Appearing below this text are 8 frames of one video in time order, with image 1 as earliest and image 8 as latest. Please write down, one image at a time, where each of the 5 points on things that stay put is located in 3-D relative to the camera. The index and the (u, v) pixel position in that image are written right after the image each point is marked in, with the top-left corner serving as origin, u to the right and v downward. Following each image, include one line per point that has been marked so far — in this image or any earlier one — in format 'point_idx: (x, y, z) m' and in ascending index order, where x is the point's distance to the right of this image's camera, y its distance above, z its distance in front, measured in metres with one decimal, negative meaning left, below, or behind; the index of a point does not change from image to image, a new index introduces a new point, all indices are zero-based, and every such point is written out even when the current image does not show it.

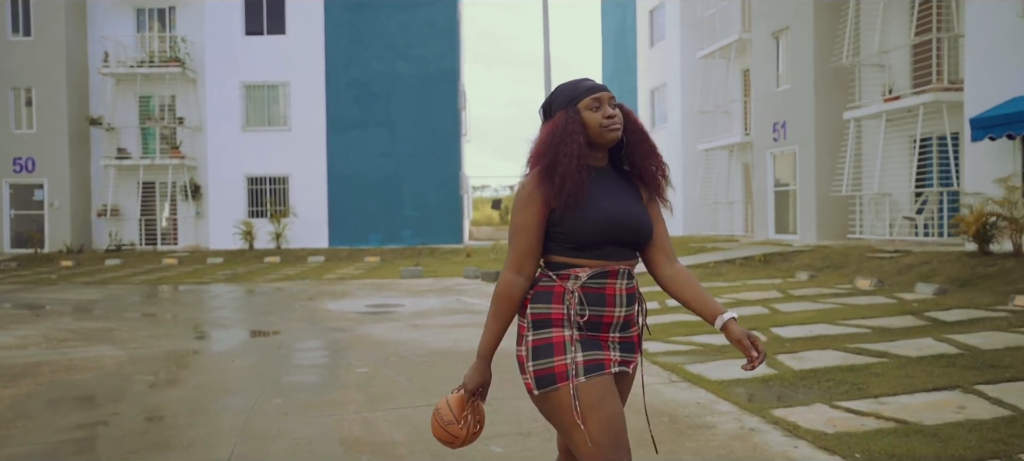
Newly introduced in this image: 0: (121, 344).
0: (-4.0, -1.2, +7.5) m
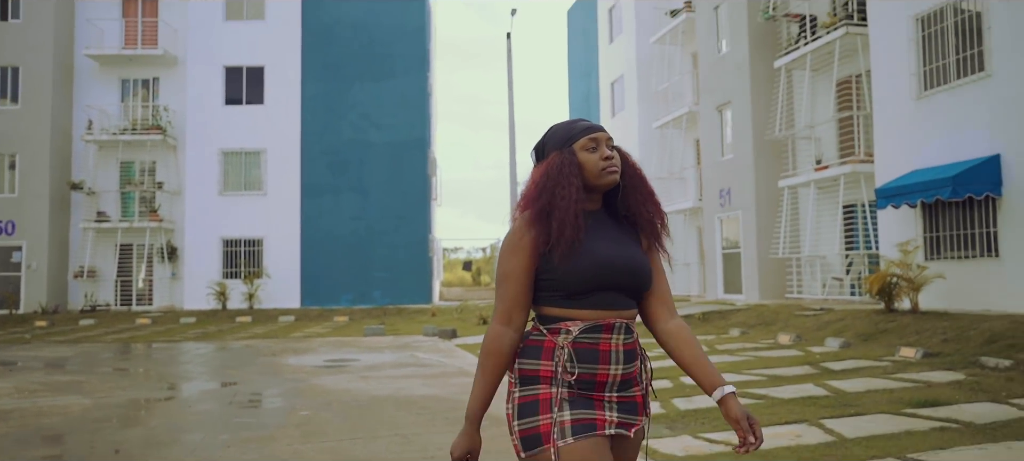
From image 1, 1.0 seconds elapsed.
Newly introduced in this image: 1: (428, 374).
0: (-4.7, -1.8, +8.1) m
1: (-1.0, -1.8, +9.0) m
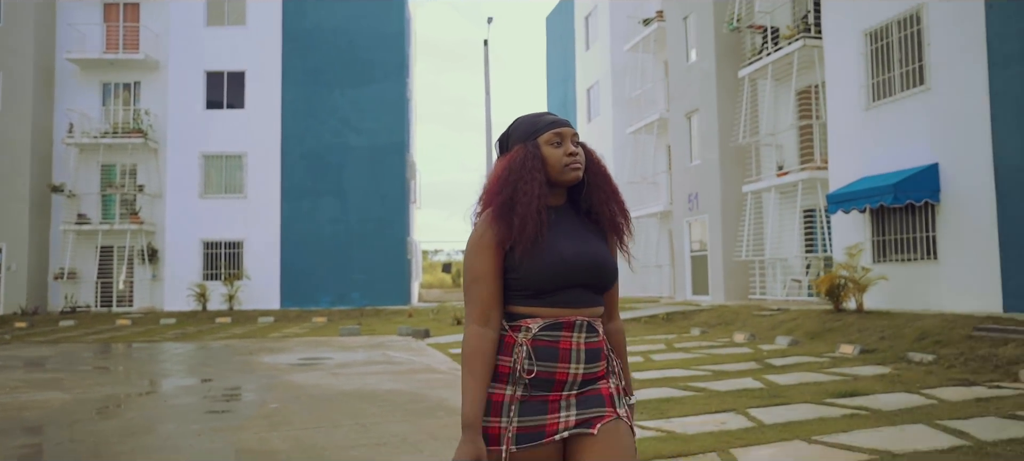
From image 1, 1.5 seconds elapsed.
0: (-5.2, -1.9, +8.5) m
1: (-1.5, -1.8, +9.5) m
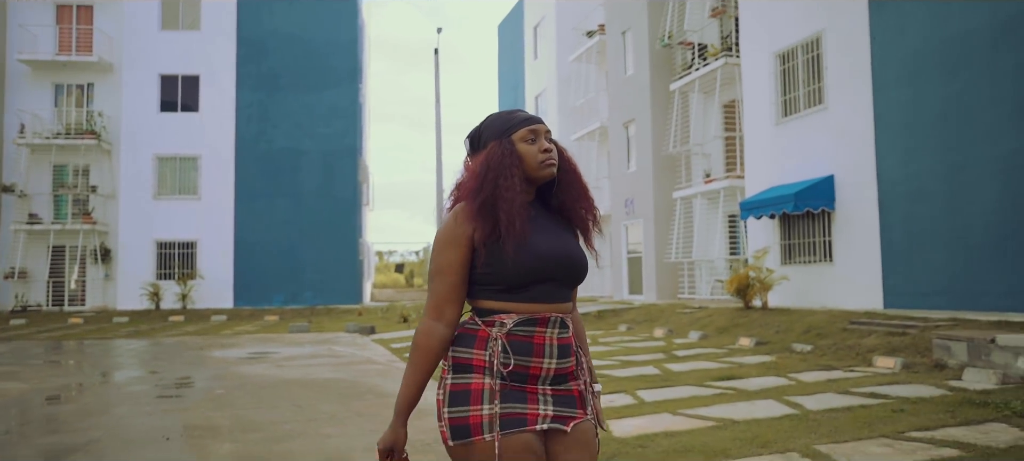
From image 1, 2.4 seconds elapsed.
0: (-6.1, -1.9, +9.1) m
1: (-2.5, -1.9, +10.3) m
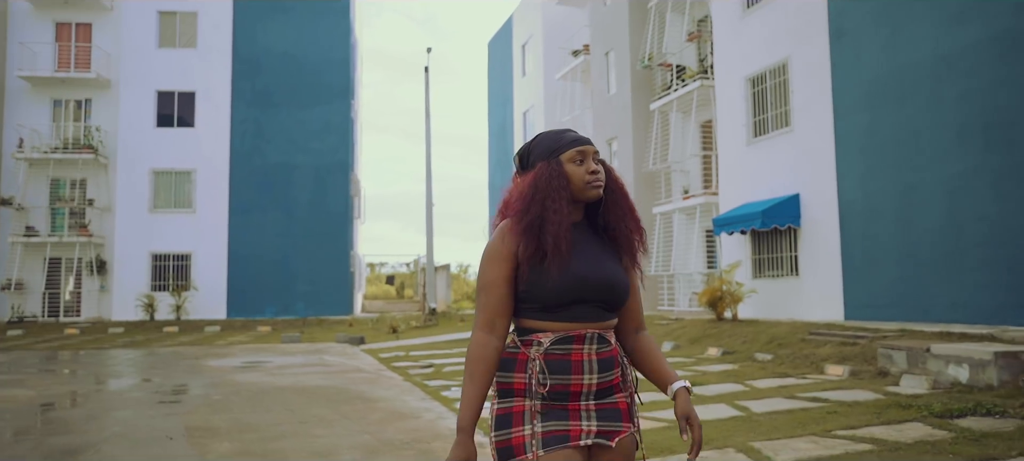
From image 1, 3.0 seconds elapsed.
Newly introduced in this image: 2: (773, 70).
0: (-6.4, -2.1, +9.6) m
1: (-2.7, -2.1, +10.8) m
2: (+4.8, +2.9, +13.3) m
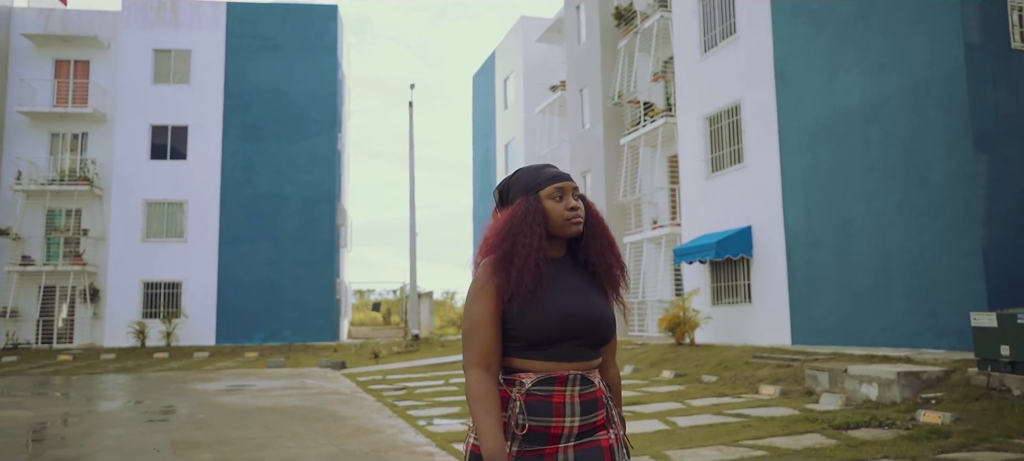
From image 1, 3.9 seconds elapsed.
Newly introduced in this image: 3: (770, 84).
0: (-6.9, -2.5, +10.3) m
1: (-3.3, -2.6, +11.6) m
2: (+4.2, +2.4, +14.3) m
3: (+4.6, +2.6, +12.9) m
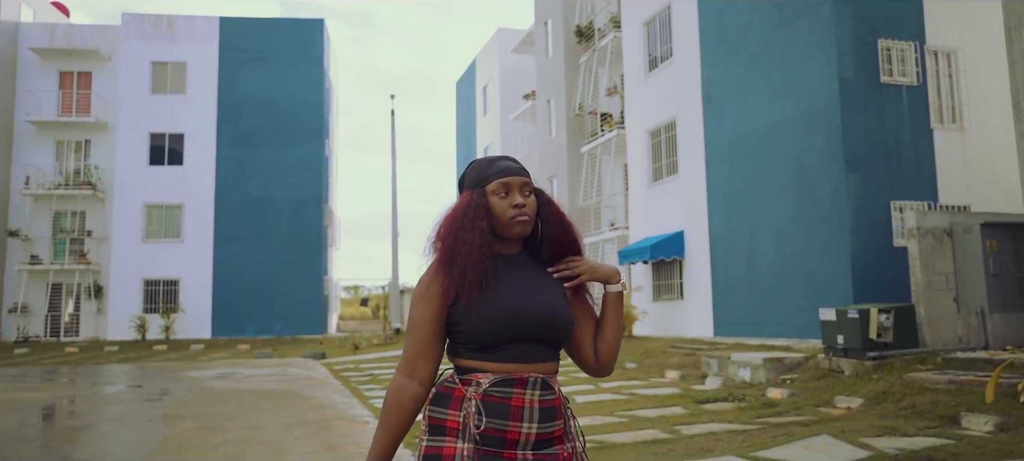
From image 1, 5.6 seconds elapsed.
0: (-7.7, -2.7, +12.0) m
1: (-4.1, -2.7, +13.2) m
2: (+3.4, +2.3, +15.9) m
3: (+3.7, +2.5, +14.5) m
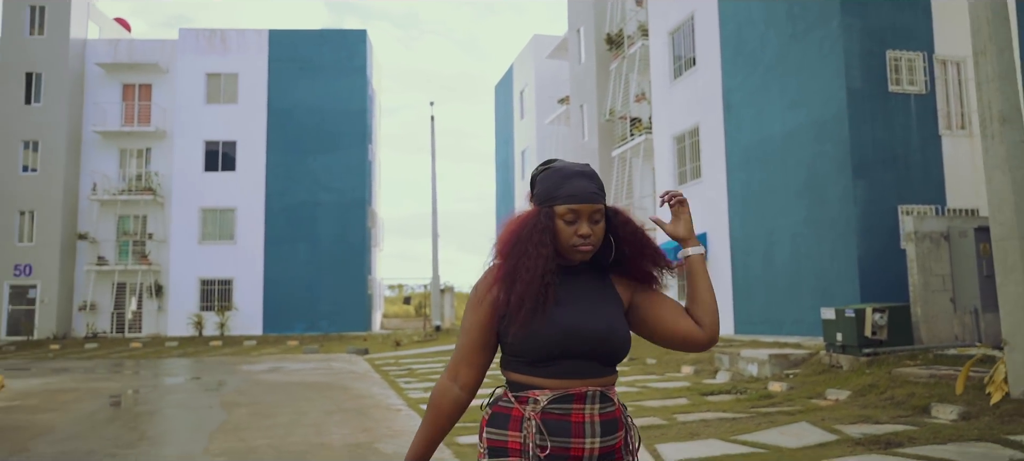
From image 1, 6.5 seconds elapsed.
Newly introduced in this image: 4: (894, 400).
0: (-7.3, -2.8, +13.3) m
1: (-3.6, -2.8, +14.3) m
2: (+4.0, +2.2, +16.5) m
3: (+4.3, +2.5, +15.1) m
4: (+3.8, -1.7, +7.2) m
